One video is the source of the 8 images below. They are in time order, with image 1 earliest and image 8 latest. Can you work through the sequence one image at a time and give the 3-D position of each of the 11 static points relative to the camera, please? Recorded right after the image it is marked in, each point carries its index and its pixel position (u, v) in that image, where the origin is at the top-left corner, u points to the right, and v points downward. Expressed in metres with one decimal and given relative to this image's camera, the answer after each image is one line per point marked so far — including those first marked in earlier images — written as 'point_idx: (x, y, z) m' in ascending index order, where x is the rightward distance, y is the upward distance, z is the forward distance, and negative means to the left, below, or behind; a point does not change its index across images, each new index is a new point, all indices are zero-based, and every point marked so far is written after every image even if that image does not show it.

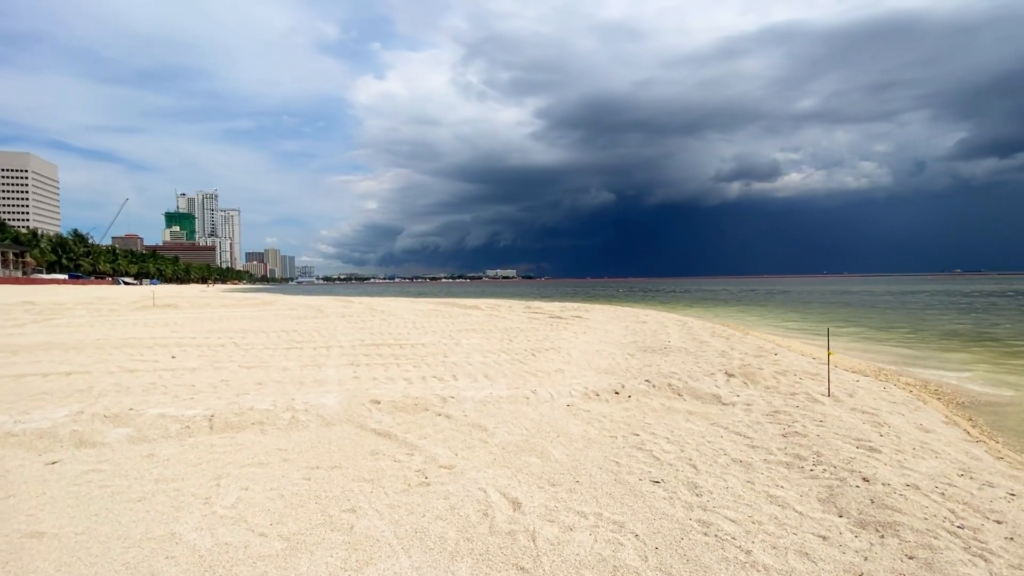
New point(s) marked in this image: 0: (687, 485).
0: (+1.8, -2.1, +5.1) m
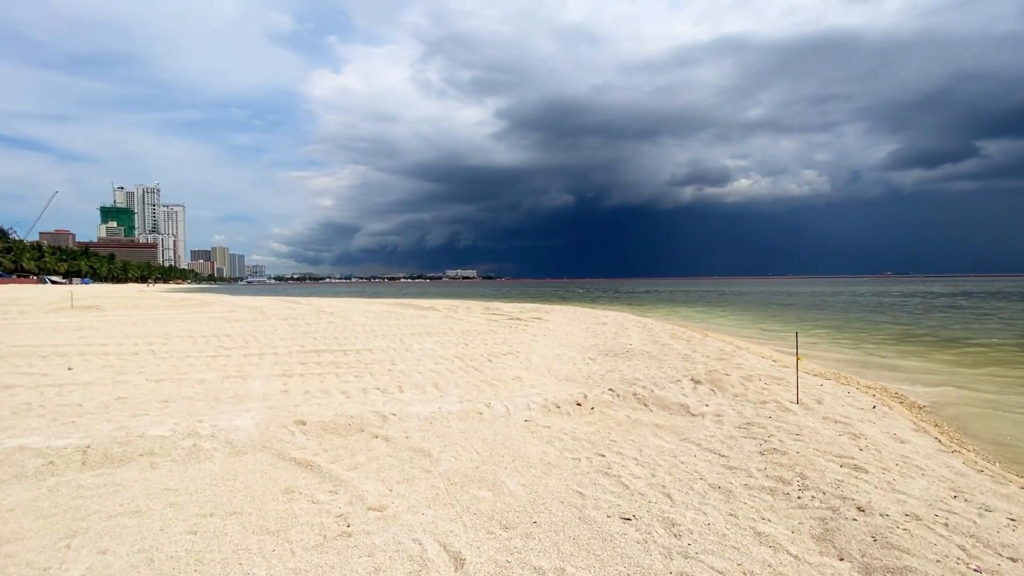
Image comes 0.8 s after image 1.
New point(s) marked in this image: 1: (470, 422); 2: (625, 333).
0: (+1.3, -2.1, +4.3) m
1: (-0.6, -1.9, +6.9) m
2: (+4.2, -1.7, +18.1) m
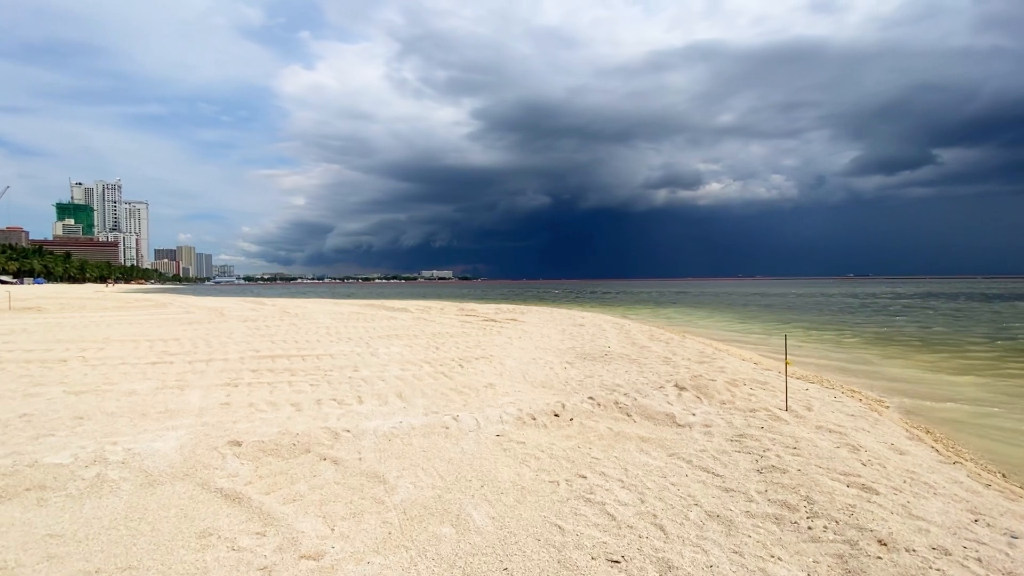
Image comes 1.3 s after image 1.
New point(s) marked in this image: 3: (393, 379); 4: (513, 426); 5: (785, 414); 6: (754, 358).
0: (+1.1, -2.1, +3.6) m
1: (-1.0, -1.9, +6.1) m
2: (+3.2, -1.7, +17.5) m
3: (-2.4, -1.8, +9.6) m
4: (0.0, -1.9, +6.8) m
5: (+4.3, -2.0, +7.6) m
6: (+6.9, -2.0, +13.7) m
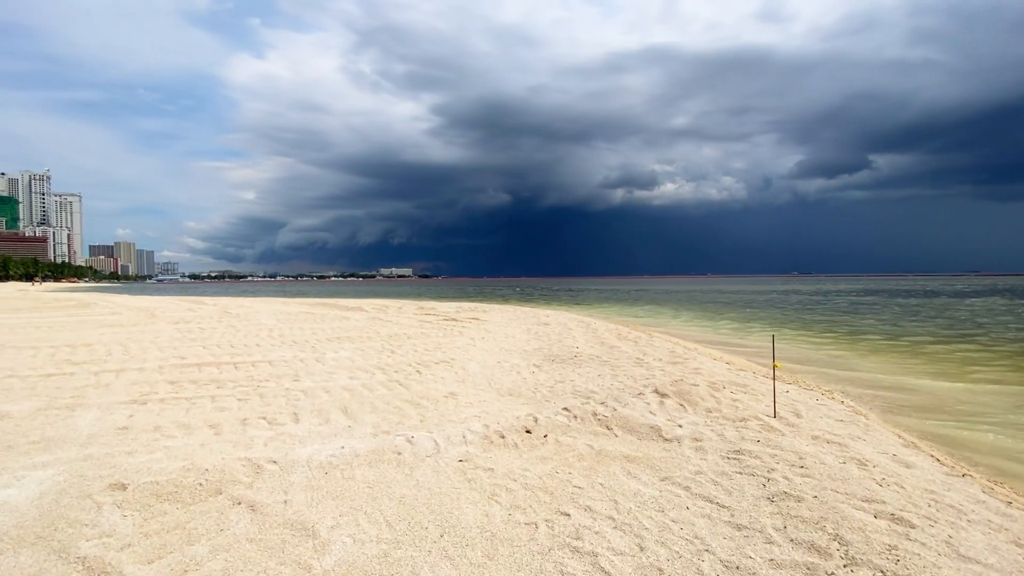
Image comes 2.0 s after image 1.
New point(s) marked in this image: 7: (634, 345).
0: (+0.9, -2.1, +2.7) m
1: (-1.4, -1.9, +5.0) m
2: (+1.9, -1.6, +16.7) m
3: (-3.0, -1.8, +8.4) m
4: (-0.4, -1.9, +5.8) m
5: (+3.8, -1.9, +7.0) m
6: (+5.9, -1.9, +13.2) m
7: (+3.7, -1.7, +14.8) m
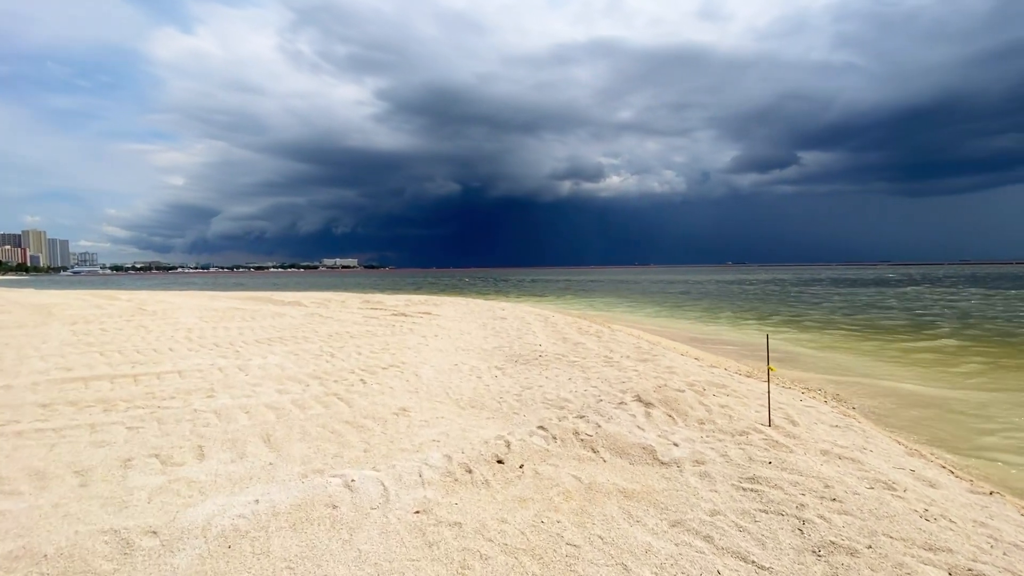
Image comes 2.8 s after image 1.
0: (+1.0, -2.1, +1.6) m
1: (-1.6, -1.9, +3.7) m
2: (+0.5, -1.4, +15.7) m
3: (-3.6, -1.7, +6.9) m
4: (-0.7, -1.9, +4.6) m
5: (+3.4, -1.9, +6.1) m
6: (+4.8, -1.7, +12.6) m
7: (+2.5, -1.5, +13.9) m
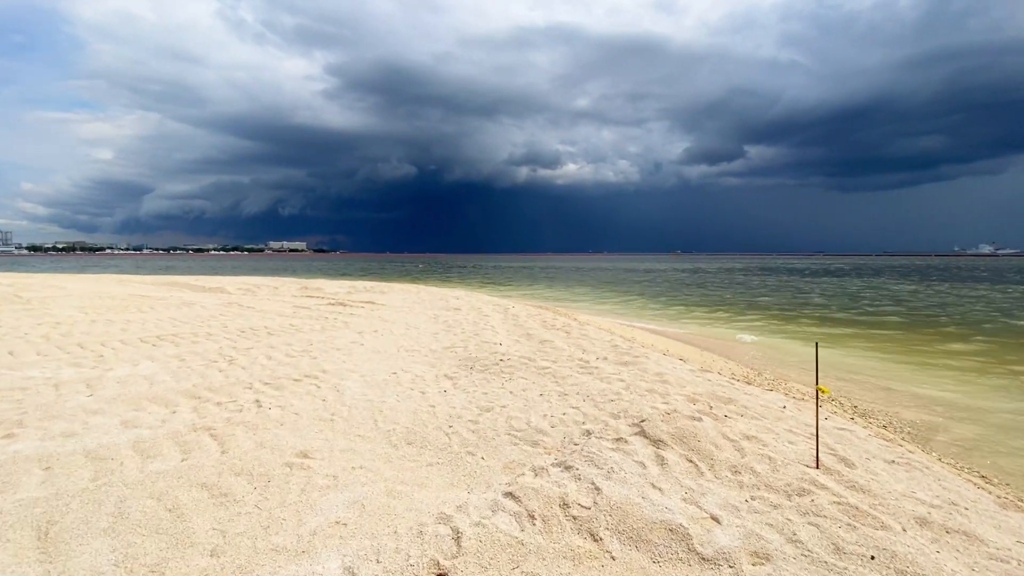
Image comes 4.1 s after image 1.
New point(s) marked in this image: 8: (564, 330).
0: (+1.0, -2.2, -0.4) m
1: (-1.7, -1.9, +1.4) m
2: (-0.7, -1.0, +13.5) m
3: (-4.0, -1.6, +4.4) m
4: (-0.9, -1.9, +2.4) m
5: (+3.0, -1.8, +4.3) m
6: (+3.8, -1.4, +10.8) m
7: (+1.4, -1.2, +11.9) m
8: (+1.4, -1.1, +12.9) m
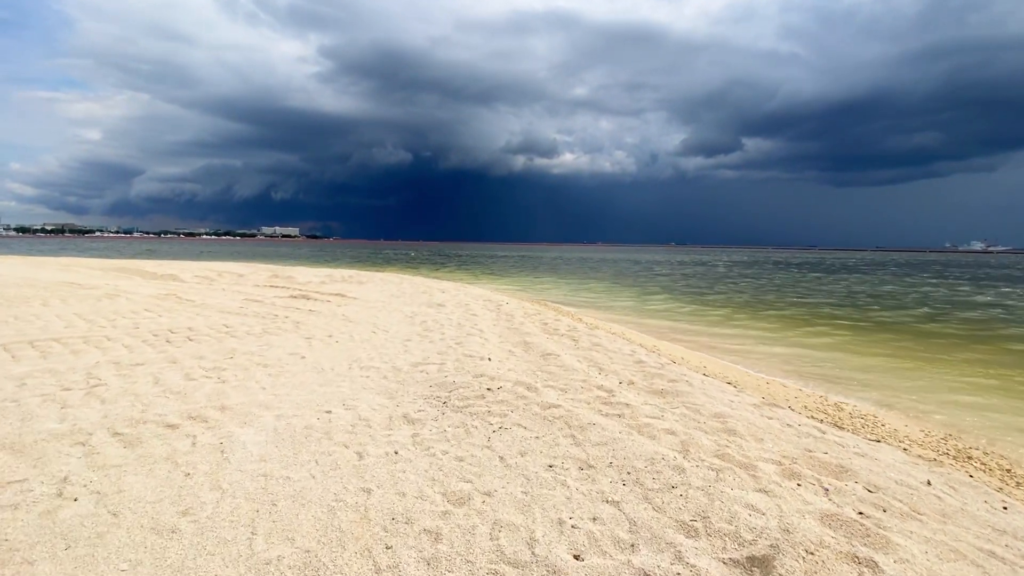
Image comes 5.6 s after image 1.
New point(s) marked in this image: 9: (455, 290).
0: (+1.0, -2.4, -3.0) m
1: (-1.7, -2.0, -1.2) m
2: (-0.9, -0.9, +10.8) m
3: (-4.1, -1.6, +1.7) m
4: (-1.0, -2.0, -0.3) m
5: (+2.9, -1.9, +1.7) m
6: (+3.7, -1.4, +8.2) m
7: (+1.2, -1.2, +9.3) m
8: (+1.3, -1.0, +10.3) m
9: (-2.1, -0.1, +17.4) m
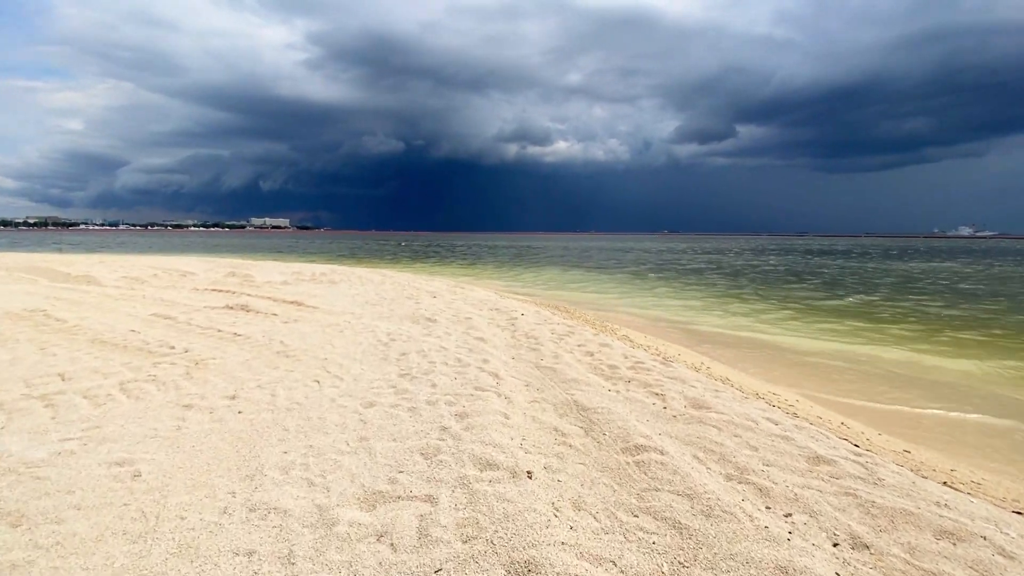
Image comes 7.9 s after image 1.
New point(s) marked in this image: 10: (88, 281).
0: (+1.6, -2.9, -7.1) m
1: (-1.1, -2.5, -5.4) m
2: (-0.4, -1.1, +6.7) m
3: (-3.5, -2.1, -2.5) m
4: (-0.3, -2.4, -4.4) m
5: (+3.5, -2.3, -2.4) m
6: (+4.2, -1.7, +4.1) m
7: (+1.7, -1.4, +5.2) m
8: (+1.8, -1.3, +6.2) m
9: (-1.7, -0.2, +13.2) m
10: (-13.6, +0.3, +15.5) m
